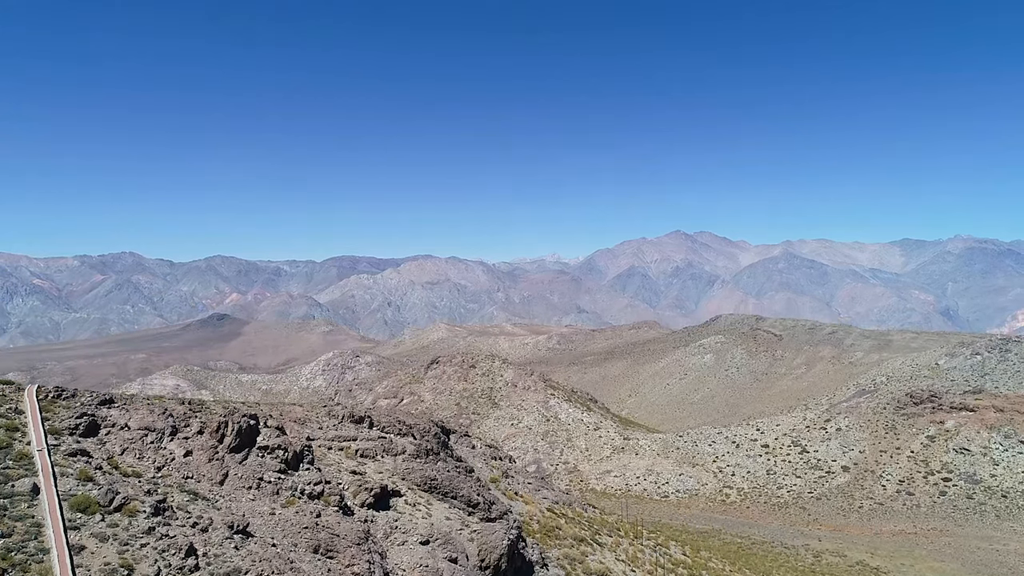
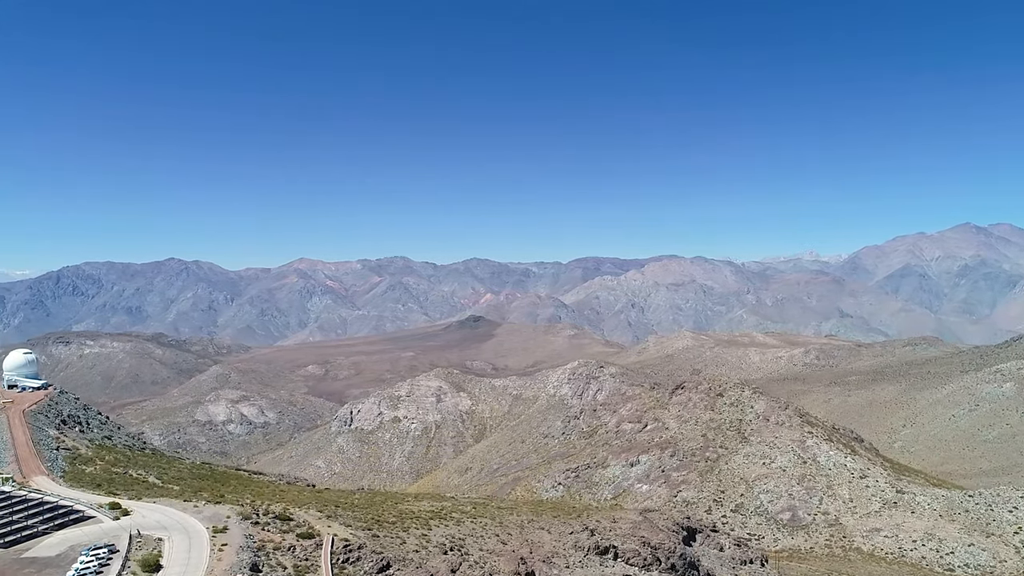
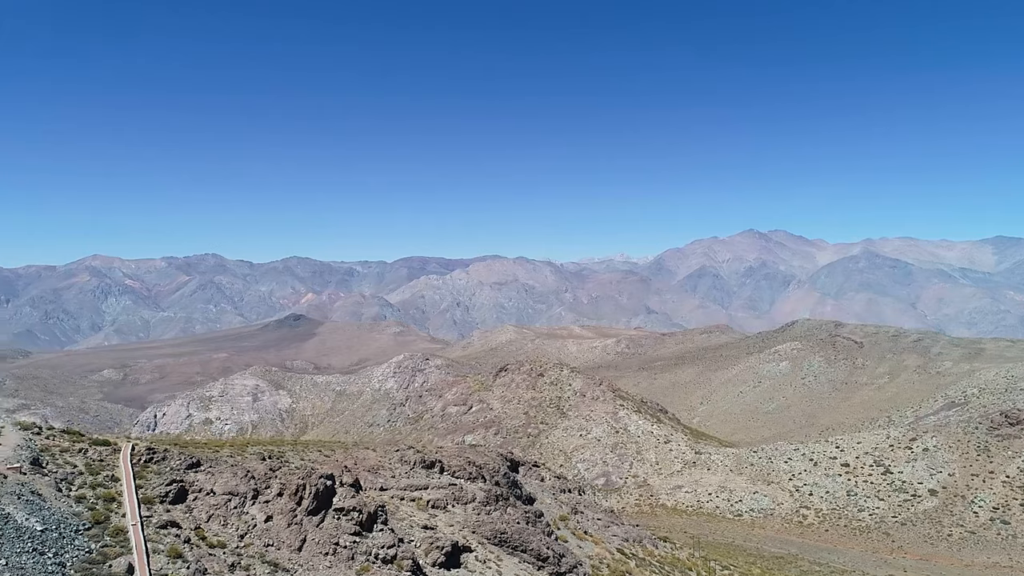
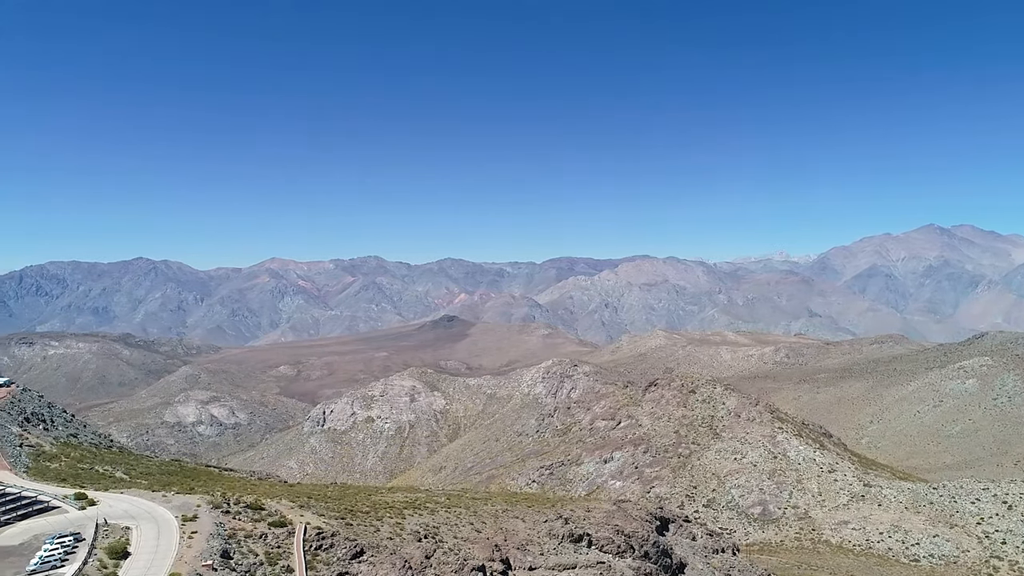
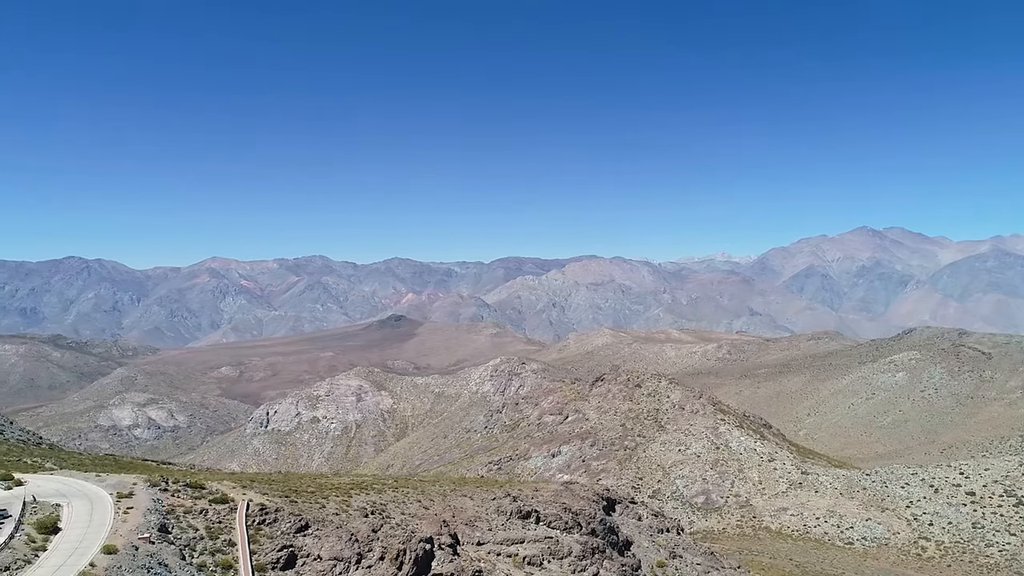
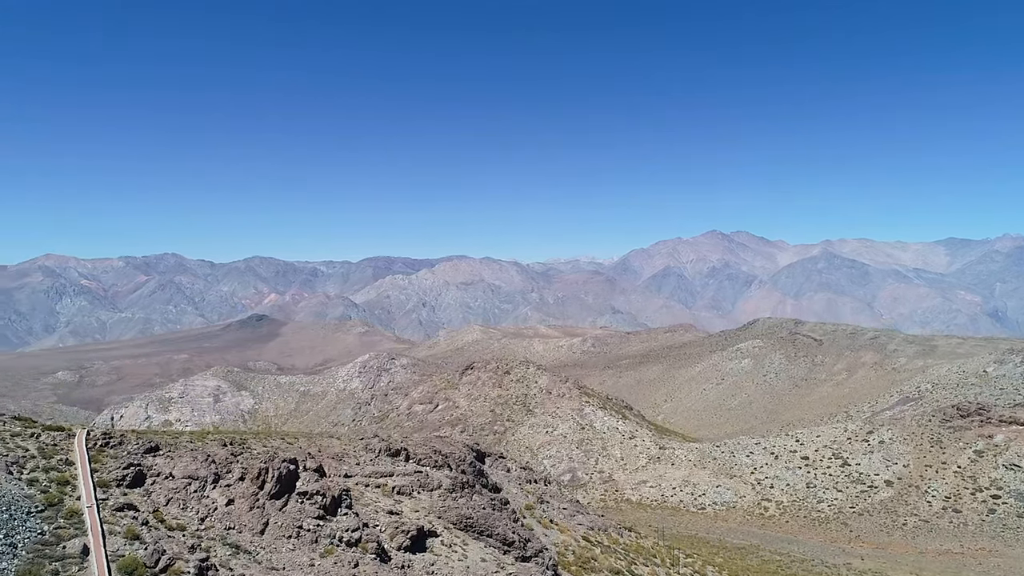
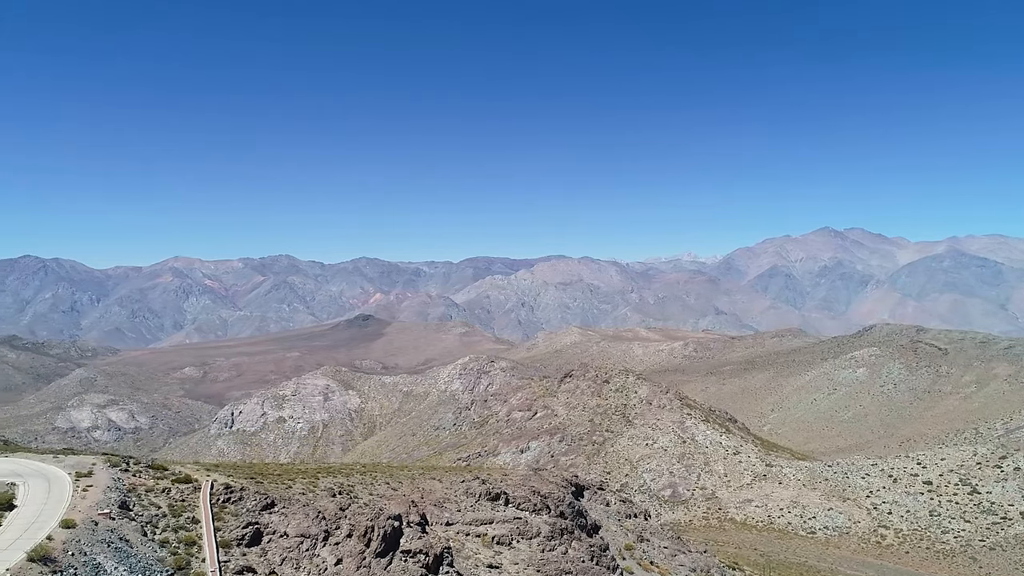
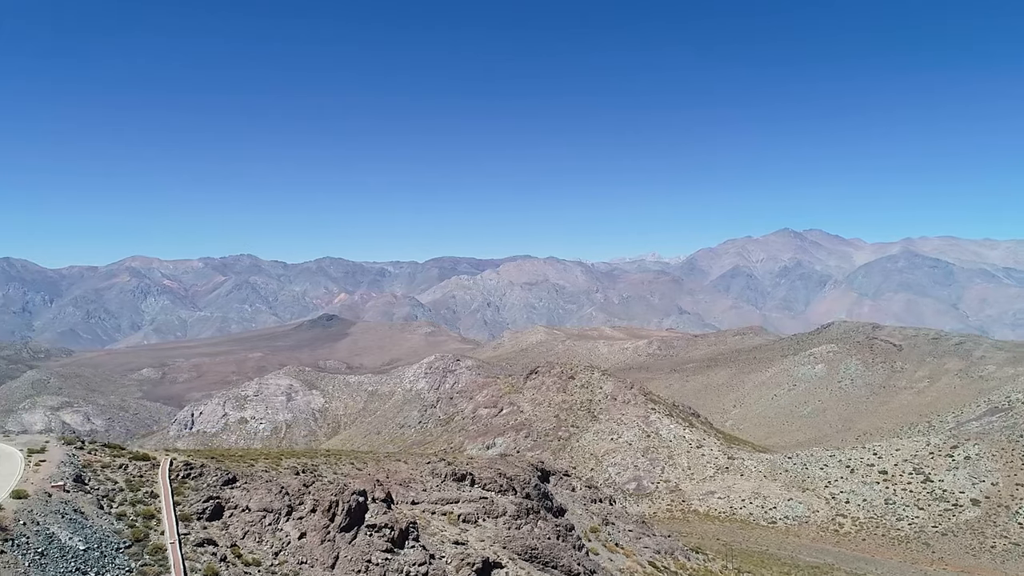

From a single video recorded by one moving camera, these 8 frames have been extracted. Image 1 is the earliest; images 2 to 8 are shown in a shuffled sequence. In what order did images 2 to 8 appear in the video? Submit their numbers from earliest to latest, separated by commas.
6, 3, 8, 7, 5, 4, 2
